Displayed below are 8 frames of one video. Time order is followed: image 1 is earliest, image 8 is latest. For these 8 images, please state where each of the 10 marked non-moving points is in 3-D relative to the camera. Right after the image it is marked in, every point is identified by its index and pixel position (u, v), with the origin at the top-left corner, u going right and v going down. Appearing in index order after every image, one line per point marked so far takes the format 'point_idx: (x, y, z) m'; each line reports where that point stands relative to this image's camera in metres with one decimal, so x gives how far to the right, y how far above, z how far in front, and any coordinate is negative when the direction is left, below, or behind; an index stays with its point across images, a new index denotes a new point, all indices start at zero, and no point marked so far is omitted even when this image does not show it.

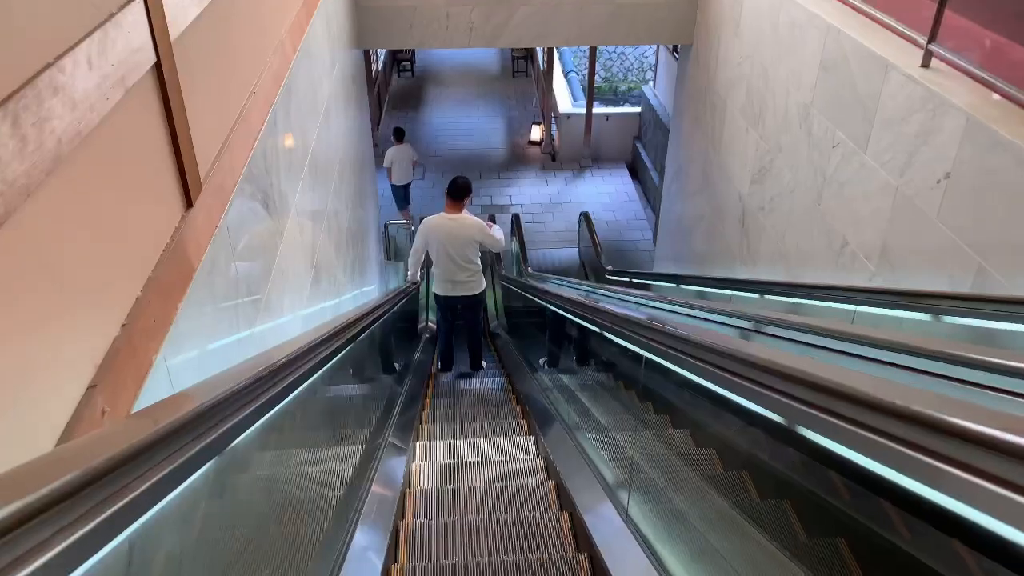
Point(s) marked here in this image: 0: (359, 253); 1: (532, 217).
0: (-1.0, +0.2, +5.0) m
1: (+0.2, +0.9, +9.4) m
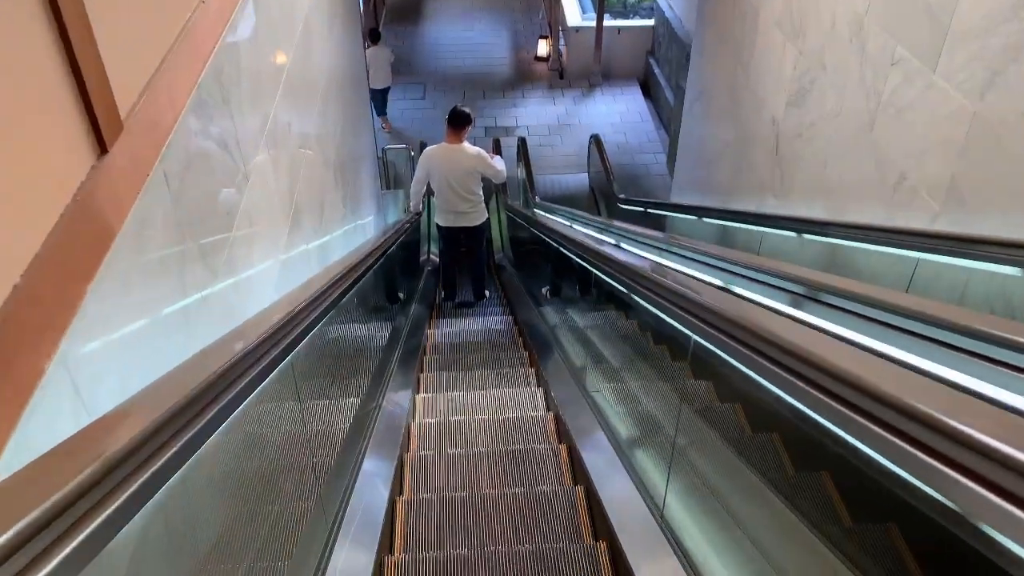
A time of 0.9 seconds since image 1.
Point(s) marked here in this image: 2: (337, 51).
0: (-0.9, +0.6, +4.7) m
1: (+0.3, +1.8, +8.9) m
2: (-1.0, +1.5, +4.6) m
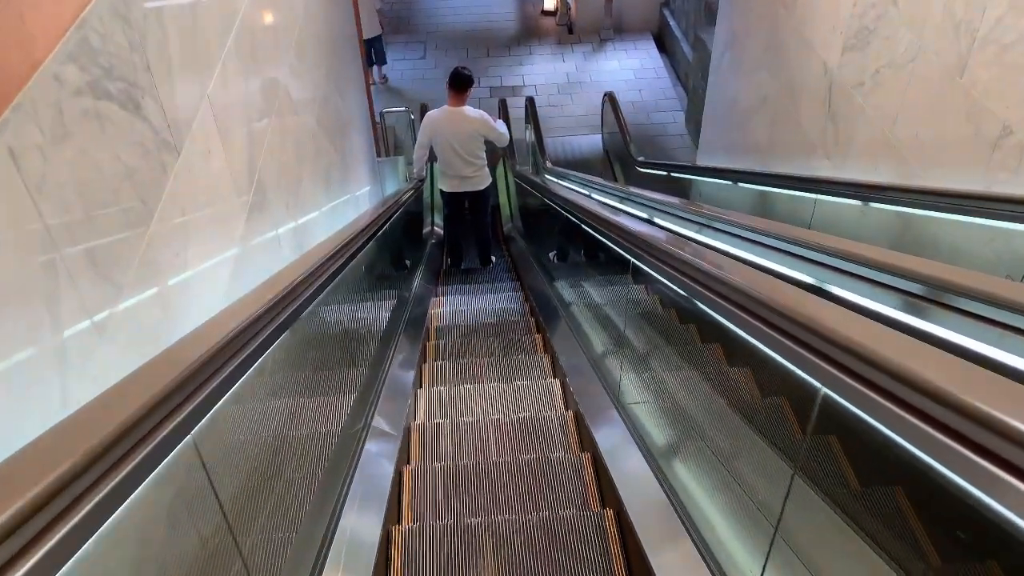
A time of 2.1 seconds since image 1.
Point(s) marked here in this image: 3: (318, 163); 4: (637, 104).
0: (-0.9, +0.7, +4.2) m
1: (+0.4, +2.1, +8.3) m
2: (-0.9, +1.6, +4.1) m
3: (-0.8, +0.6, +3.7) m
4: (+1.3, +2.0, +8.2) m
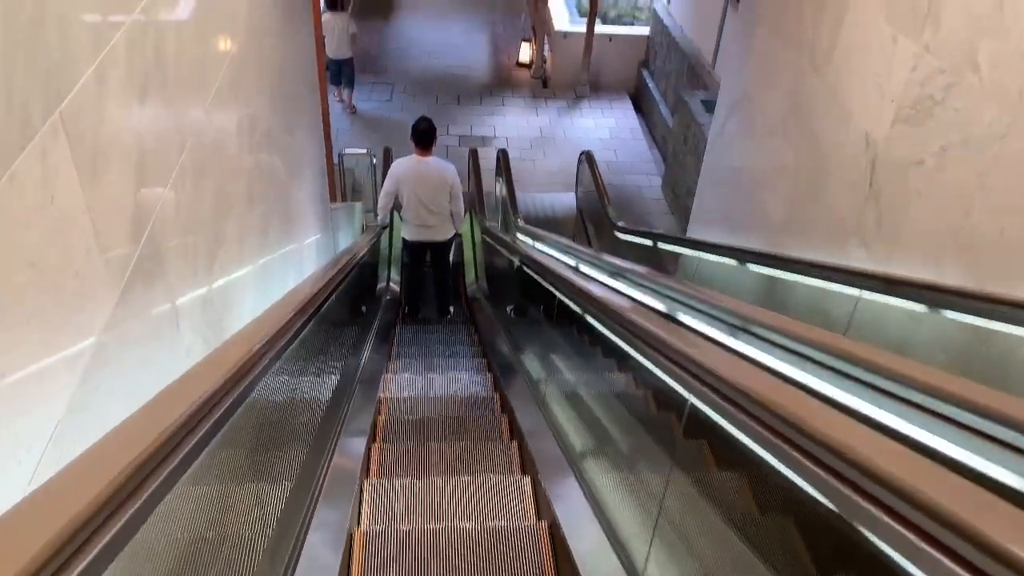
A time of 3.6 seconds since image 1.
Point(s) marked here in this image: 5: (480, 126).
0: (-1.0, +0.4, +3.6) m
1: (+0.1, +1.4, +7.9) m
2: (-1.0, +1.3, +3.5) m
3: (-0.9, +0.3, +3.1) m
4: (+1.0, +1.3, +7.8) m
5: (-0.3, +1.8, +8.2) m
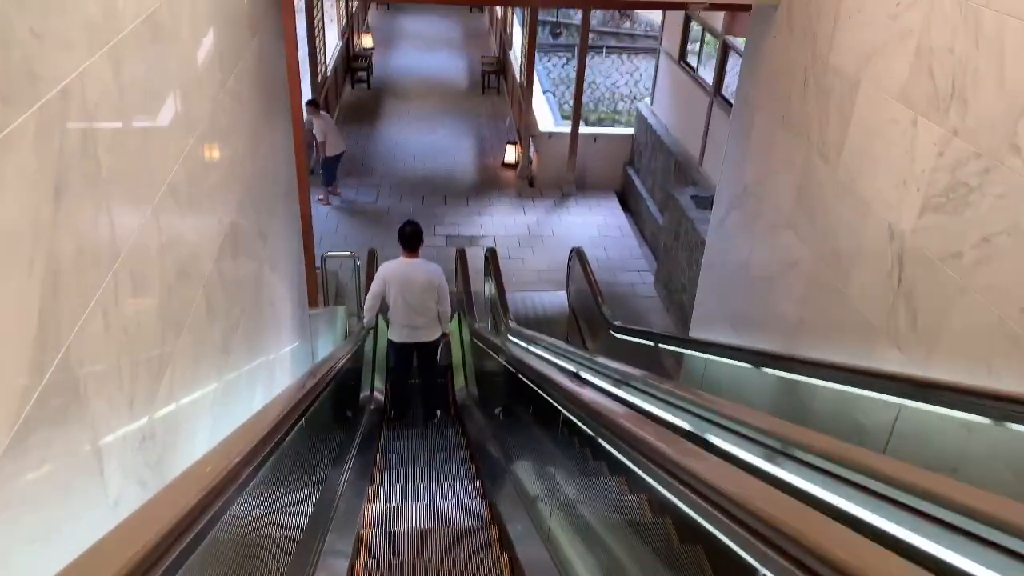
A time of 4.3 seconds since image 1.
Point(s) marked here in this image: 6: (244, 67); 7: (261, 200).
0: (-1.0, -0.1, +3.3) m
1: (0.0, +0.4, +7.7) m
2: (-1.0, +0.7, +3.3) m
3: (-0.9, -0.1, +2.9) m
4: (+0.9, +0.3, +7.6) m
5: (-0.5, +0.7, +8.1) m
6: (-0.9, +0.7, +2.5) m
7: (-0.9, +0.3, +2.9) m
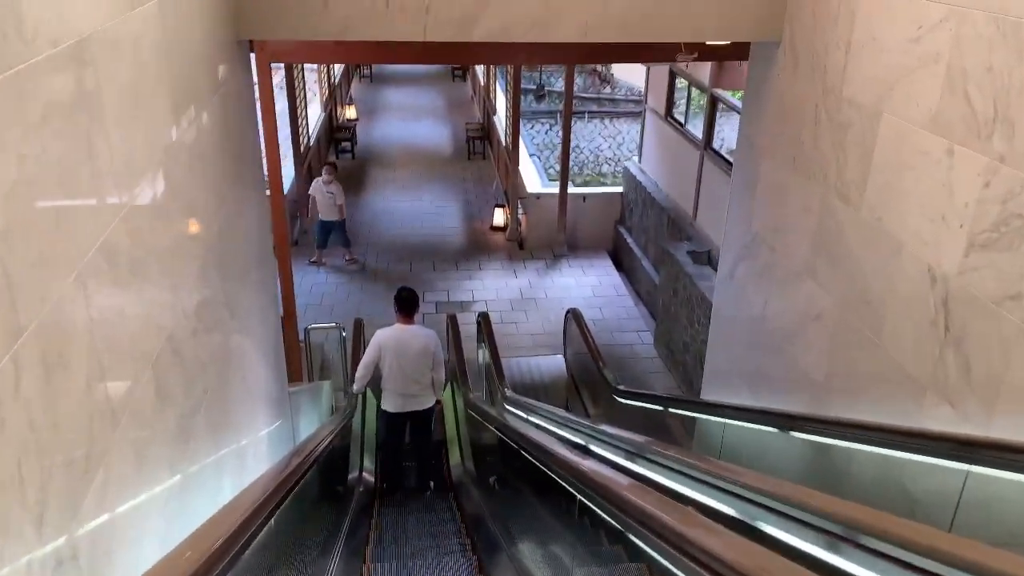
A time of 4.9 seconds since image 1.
0: (-1.0, -0.4, +3.0) m
1: (-0.1, -0.3, +7.4) m
2: (-1.1, +0.4, +3.1) m
3: (-0.9, -0.4, +2.5) m
4: (+0.8, -0.3, +7.4) m
5: (-0.6, 0.0, +7.8) m
6: (-0.9, +0.5, +2.3) m
7: (-1.0, +0.1, +2.6) m
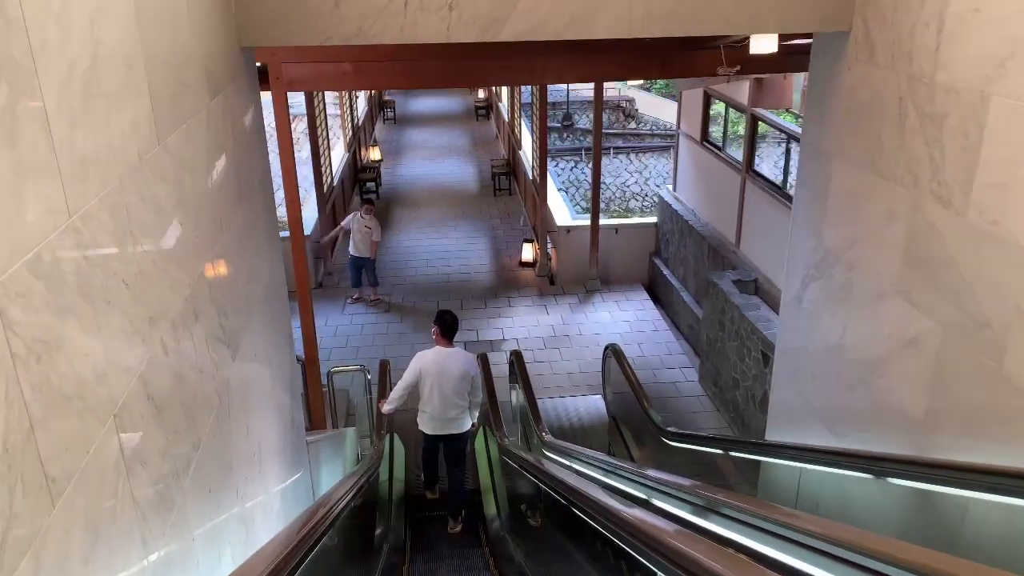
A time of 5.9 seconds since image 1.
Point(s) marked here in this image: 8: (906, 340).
0: (-0.9, -0.5, +2.6) m
1: (+0.2, -0.6, +7.0) m
2: (-0.9, +0.3, +2.8) m
3: (-0.8, -0.5, +2.2) m
4: (+1.2, -0.7, +6.9) m
5: (-0.2, -0.4, +7.5) m
6: (-0.8, +0.4, +2.0) m
7: (-0.8, 0.0, +2.3) m
8: (+1.3, -0.2, +2.4) m
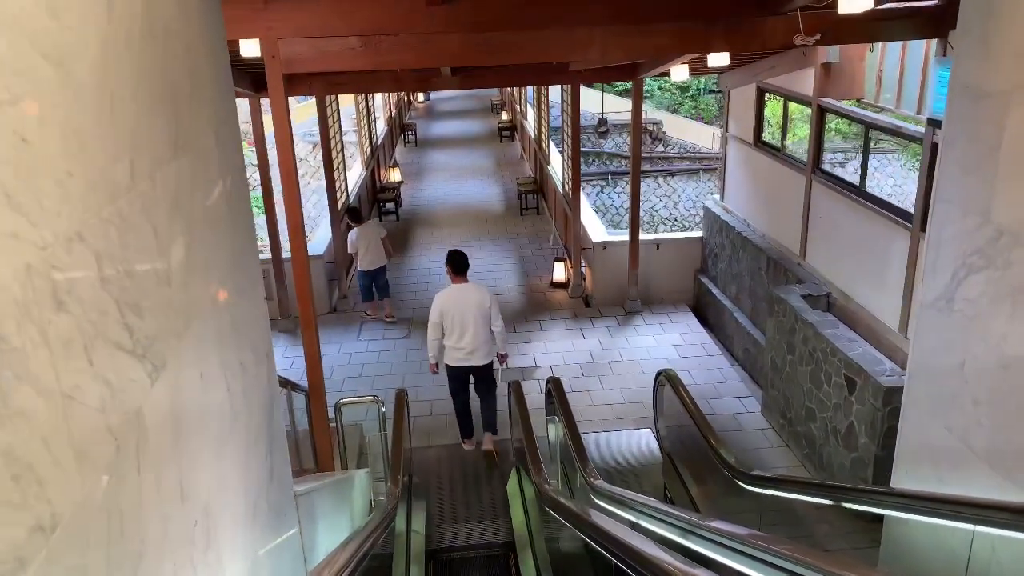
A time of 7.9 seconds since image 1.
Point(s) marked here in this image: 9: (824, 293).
0: (-0.7, -0.5, +1.9) m
1: (+0.5, -0.8, +6.2) m
2: (-0.8, +0.3, +2.1) m
3: (-0.7, -0.4, +1.4) m
4: (+1.4, -0.8, +6.1) m
5: (0.0, -0.6, +6.7) m
6: (-0.7, +0.5, +1.3) m
7: (-0.7, 0.0, +1.5) m
8: (+1.4, -0.1, +1.6) m
9: (+2.2, 0.0, +5.2) m
